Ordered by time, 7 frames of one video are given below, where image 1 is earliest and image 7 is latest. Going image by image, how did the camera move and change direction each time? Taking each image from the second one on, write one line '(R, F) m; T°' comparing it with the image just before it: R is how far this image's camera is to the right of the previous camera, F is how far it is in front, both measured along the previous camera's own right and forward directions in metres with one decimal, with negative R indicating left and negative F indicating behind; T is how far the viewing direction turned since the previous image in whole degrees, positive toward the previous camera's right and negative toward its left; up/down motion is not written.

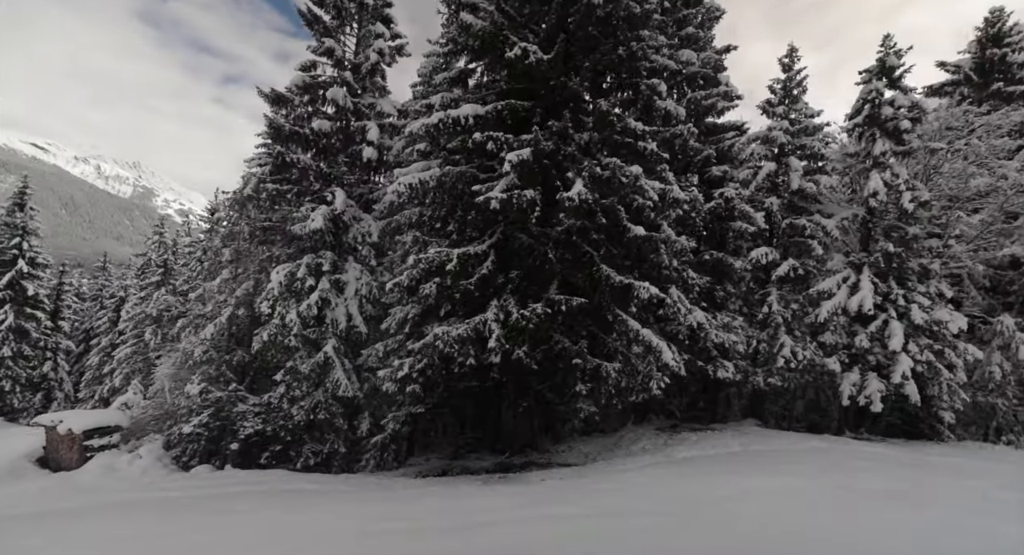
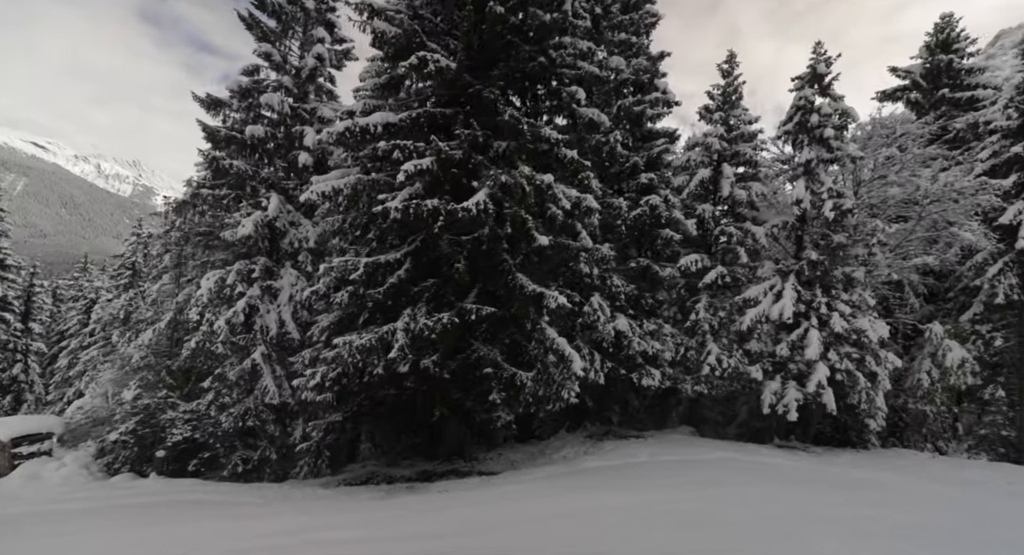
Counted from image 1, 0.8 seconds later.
(+1.8, 0.0) m; 0°
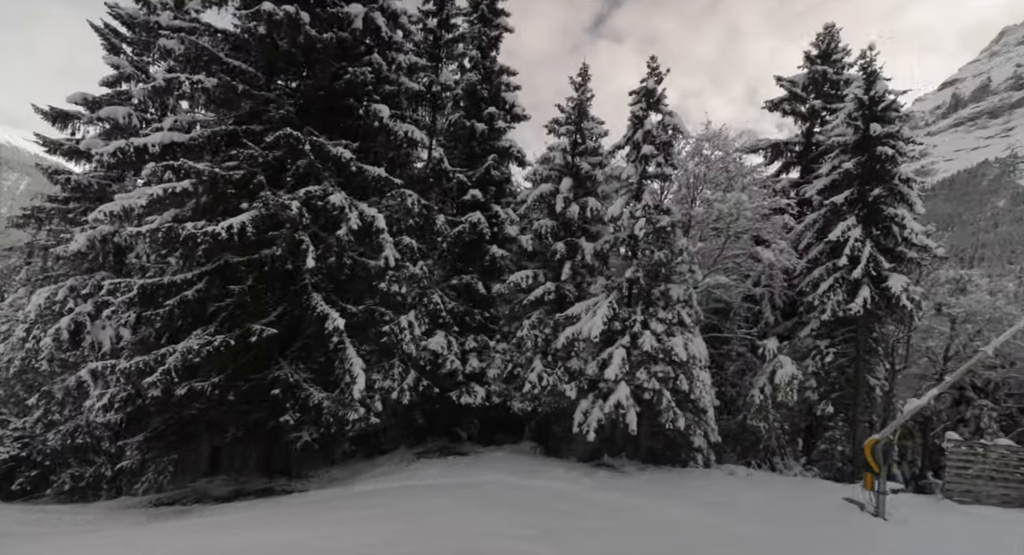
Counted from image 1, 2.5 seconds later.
(+4.5, +0.1) m; 0°
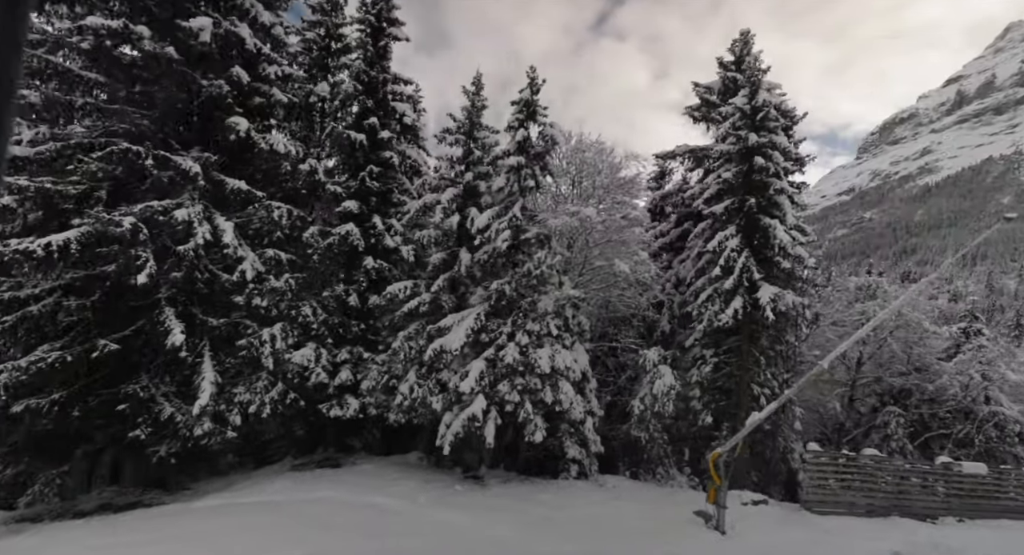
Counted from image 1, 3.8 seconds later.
(+3.2, 0.0) m; 0°
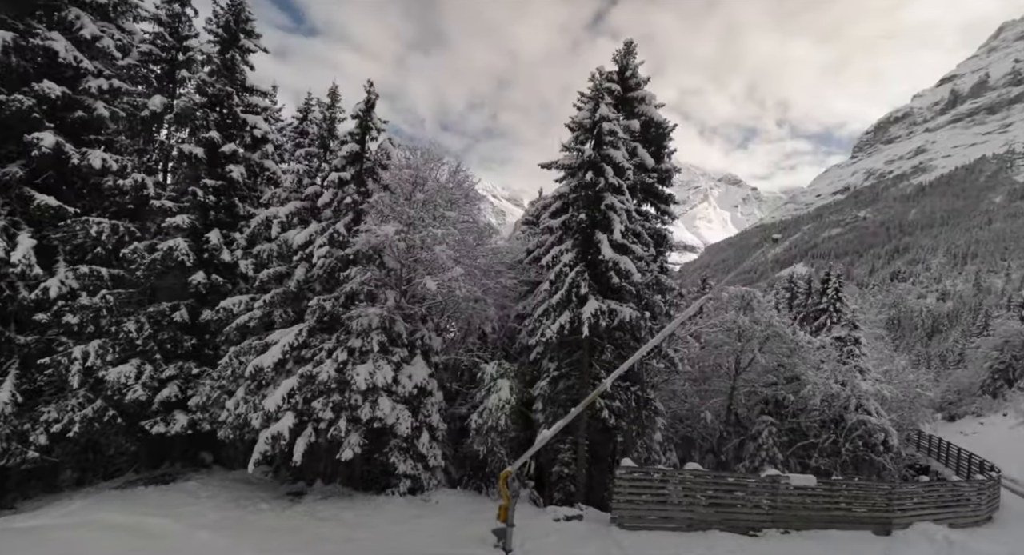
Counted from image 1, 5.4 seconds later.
(+4.1, 0.0) m; +1°
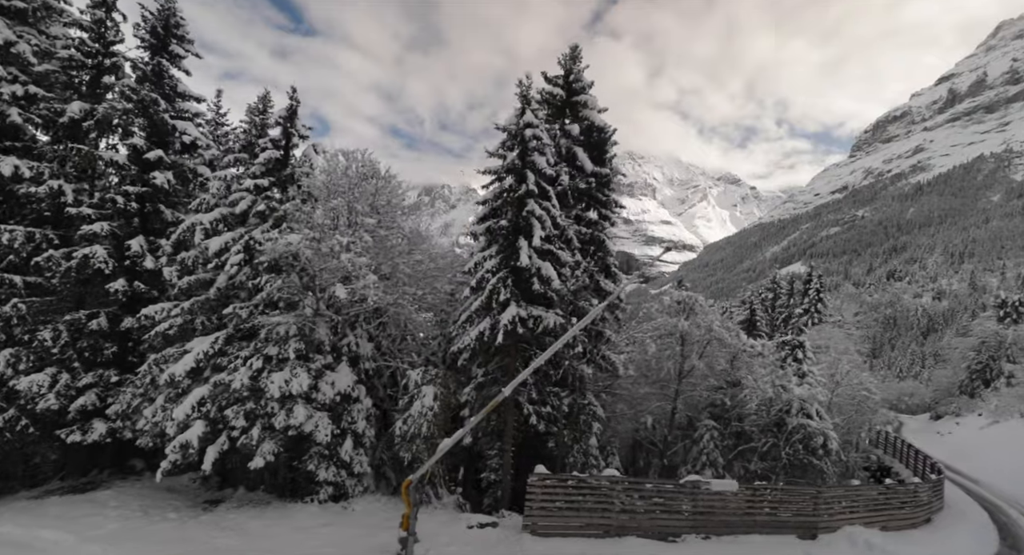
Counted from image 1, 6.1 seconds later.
(+1.9, 0.0) m; +1°
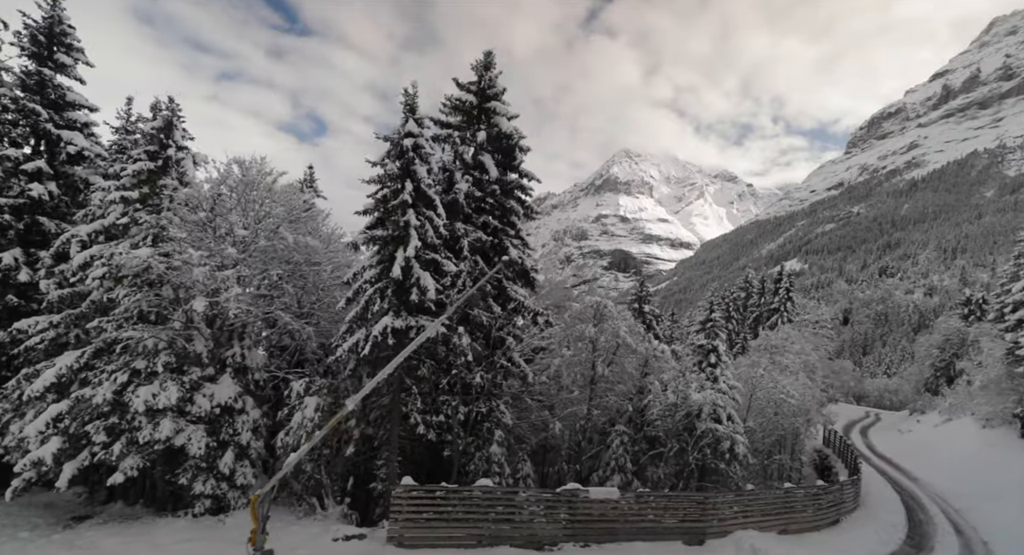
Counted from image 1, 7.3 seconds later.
(+3.0, 0.0) m; +1°
